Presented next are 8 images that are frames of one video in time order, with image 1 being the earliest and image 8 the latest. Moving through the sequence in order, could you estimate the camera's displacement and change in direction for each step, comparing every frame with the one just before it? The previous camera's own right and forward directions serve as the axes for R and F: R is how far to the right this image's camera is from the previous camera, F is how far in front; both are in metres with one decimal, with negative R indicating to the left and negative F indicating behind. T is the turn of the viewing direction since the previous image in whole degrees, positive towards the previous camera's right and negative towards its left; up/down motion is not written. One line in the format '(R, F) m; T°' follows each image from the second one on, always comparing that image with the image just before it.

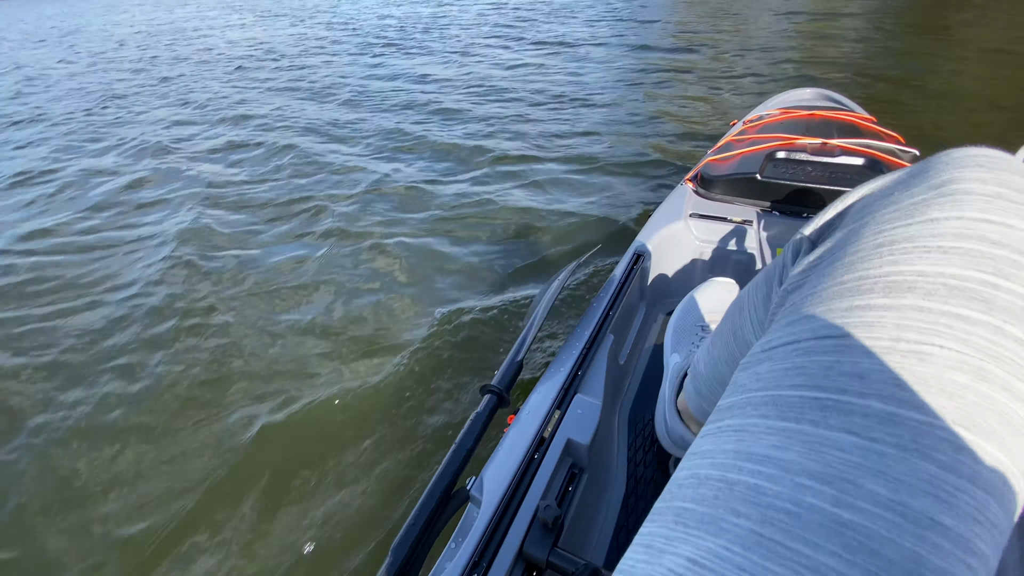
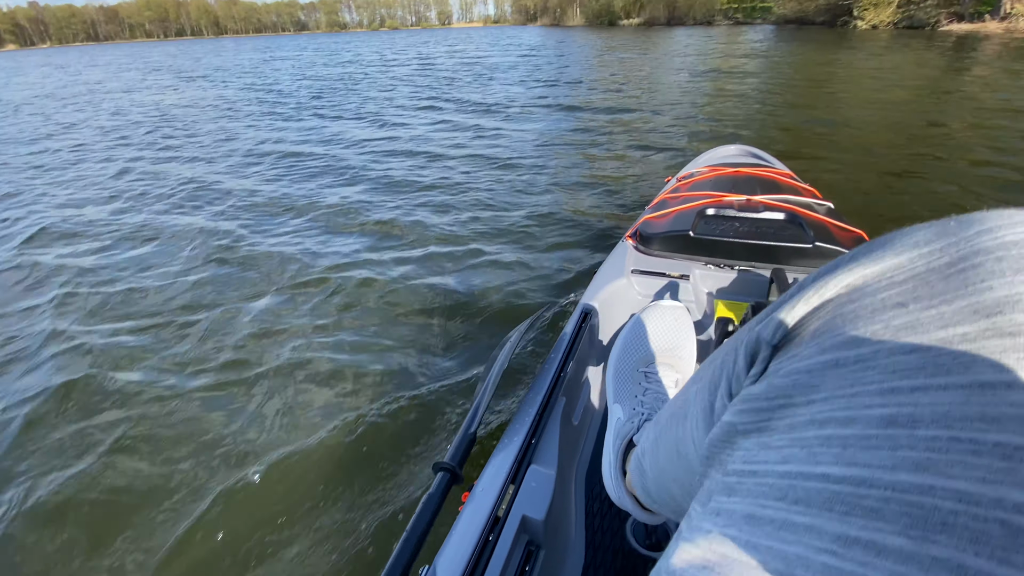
(0.0, 0.0) m; +7°
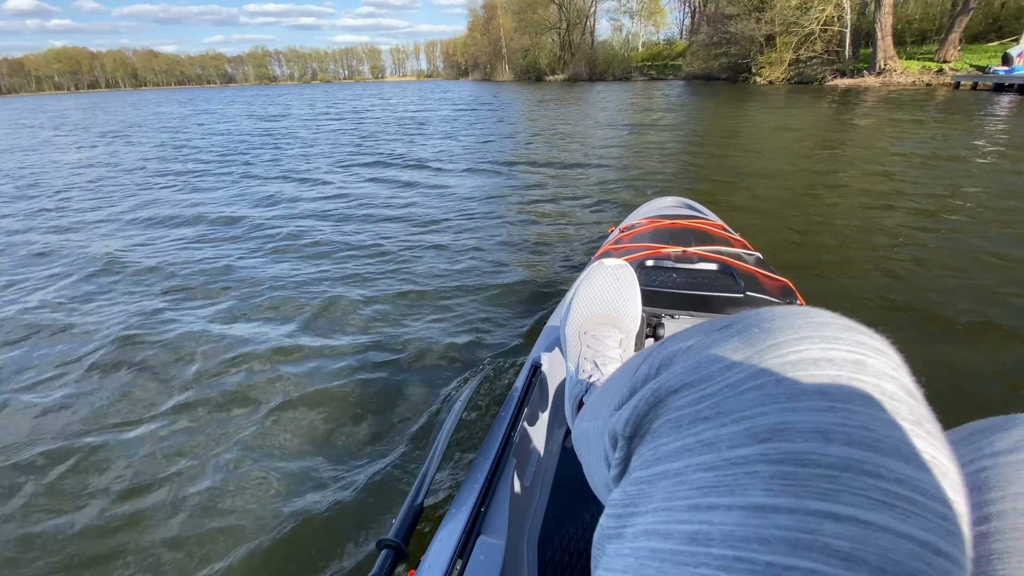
(0.0, 0.0) m; +7°
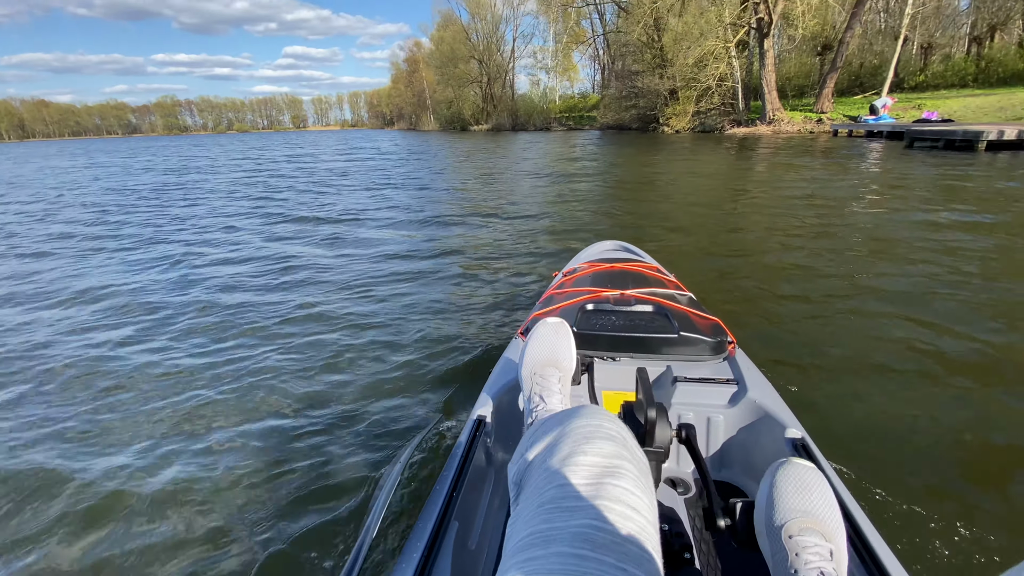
(0.0, +0.1) m; +8°
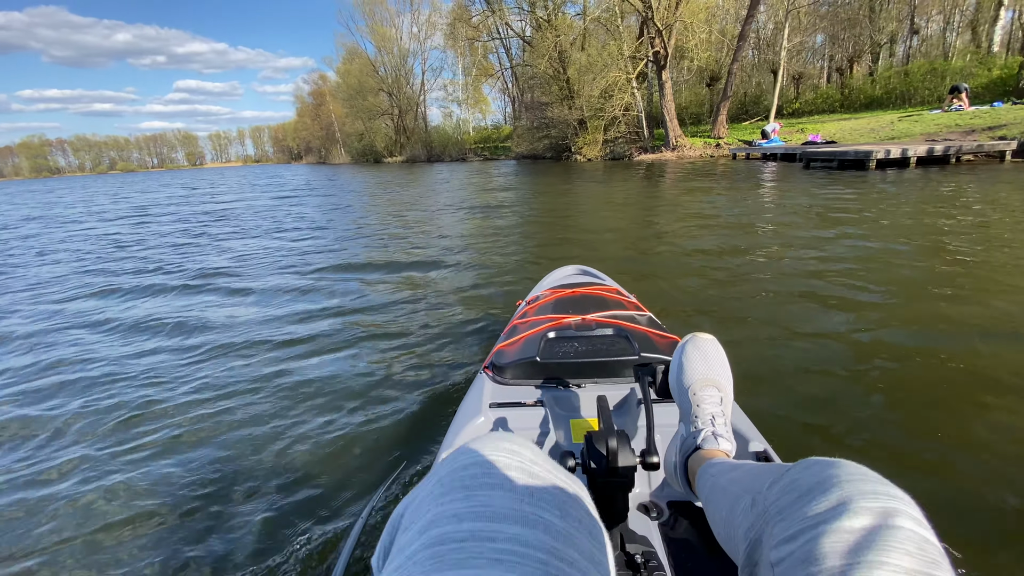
(0.0, +0.4) m; +9°
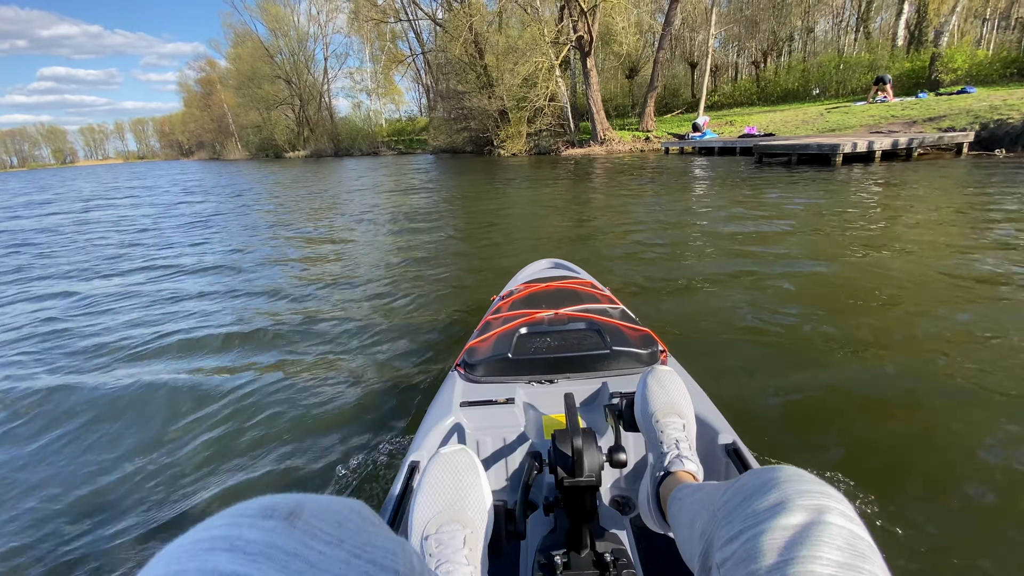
(+0.1, +1.4) m; +8°
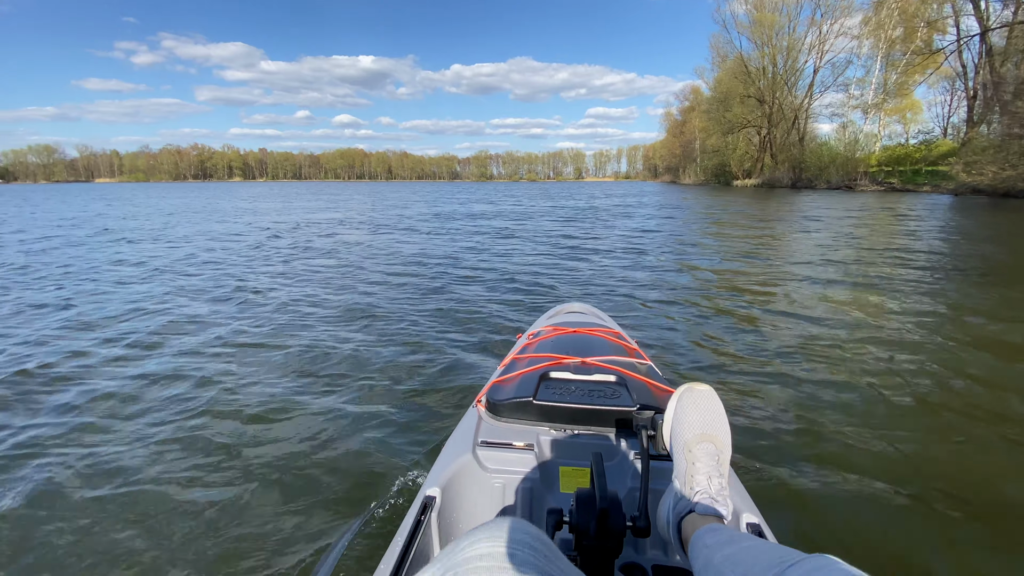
(0.0, +0.4) m; -5°
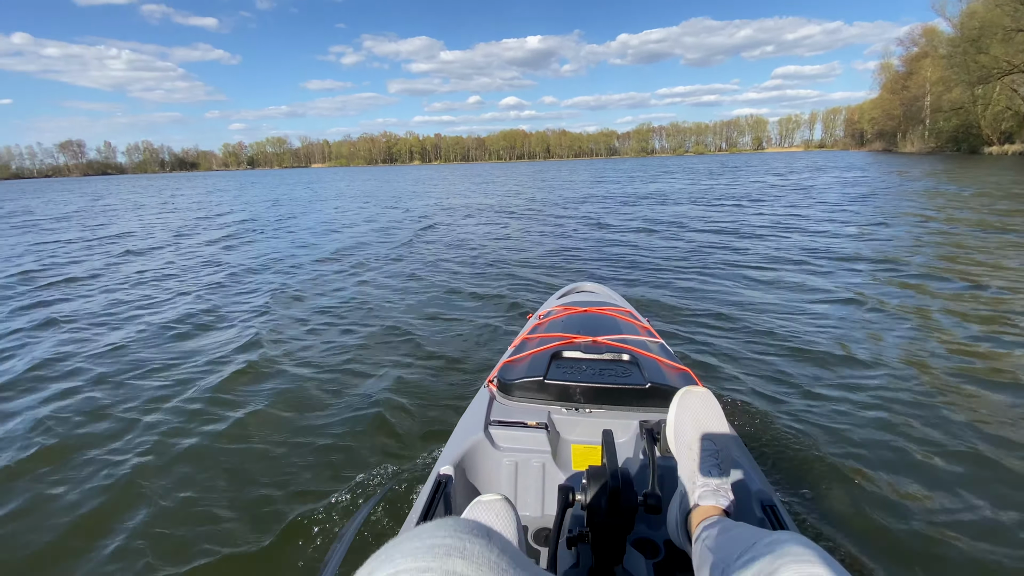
(+0.1, +1.2) m; -17°
